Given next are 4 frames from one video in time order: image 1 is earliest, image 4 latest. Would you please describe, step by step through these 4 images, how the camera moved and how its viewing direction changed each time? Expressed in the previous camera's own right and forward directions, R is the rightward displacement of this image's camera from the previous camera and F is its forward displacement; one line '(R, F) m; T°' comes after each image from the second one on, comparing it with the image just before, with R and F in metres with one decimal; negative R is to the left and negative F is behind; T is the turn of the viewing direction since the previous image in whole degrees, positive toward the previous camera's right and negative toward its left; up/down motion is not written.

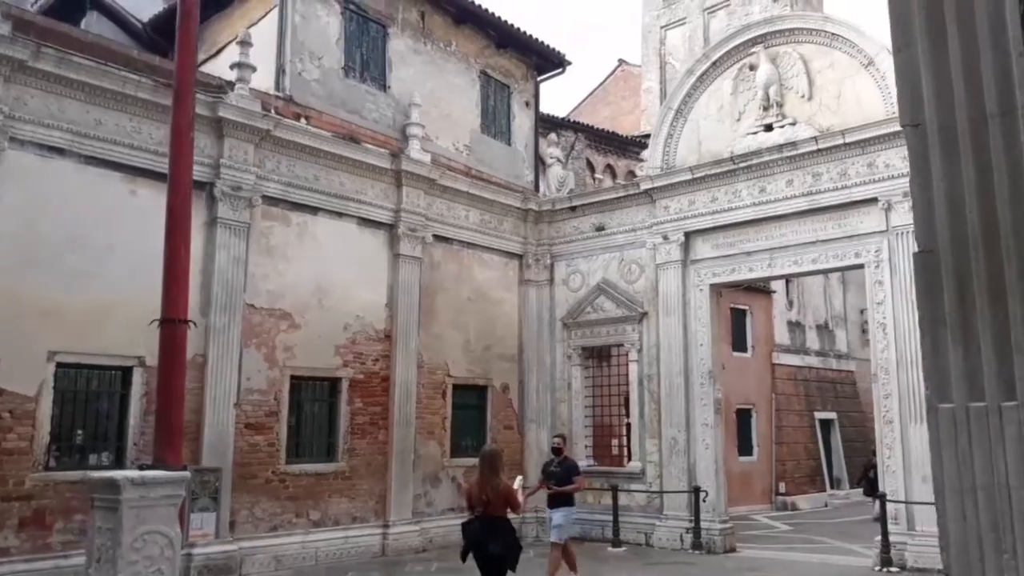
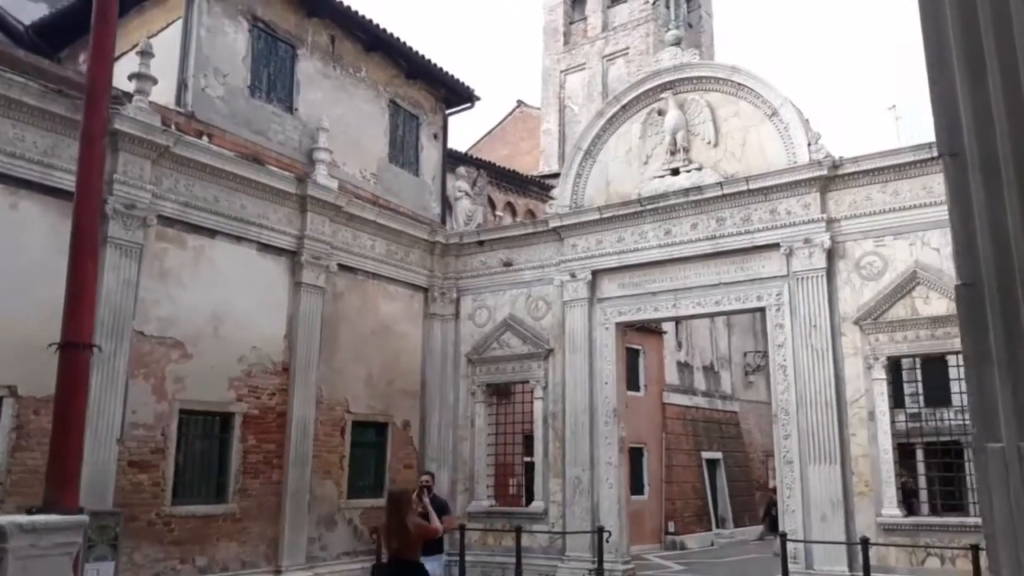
(-0.4, +0.3) m; +8°
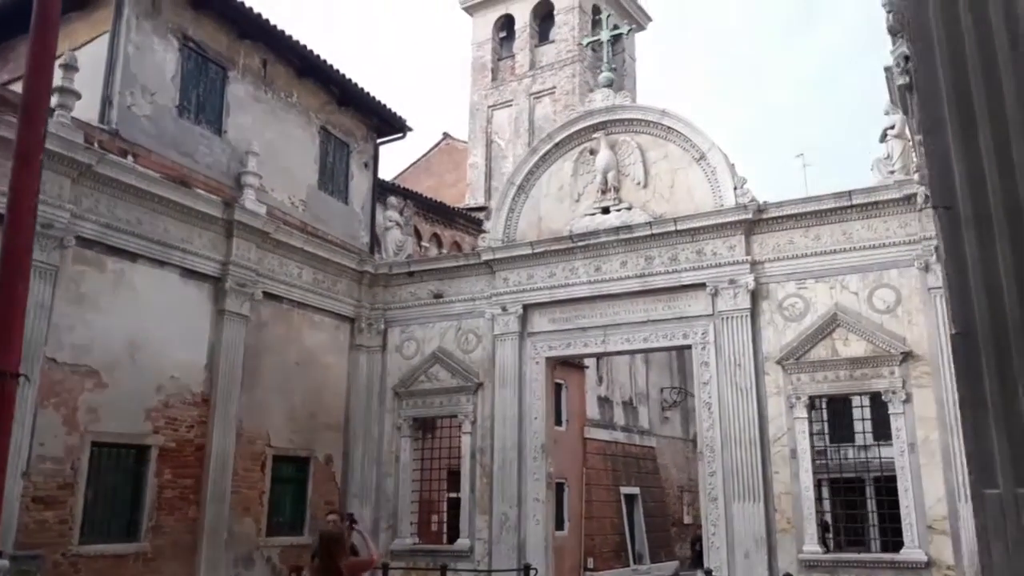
(-0.2, +0.1) m; +6°
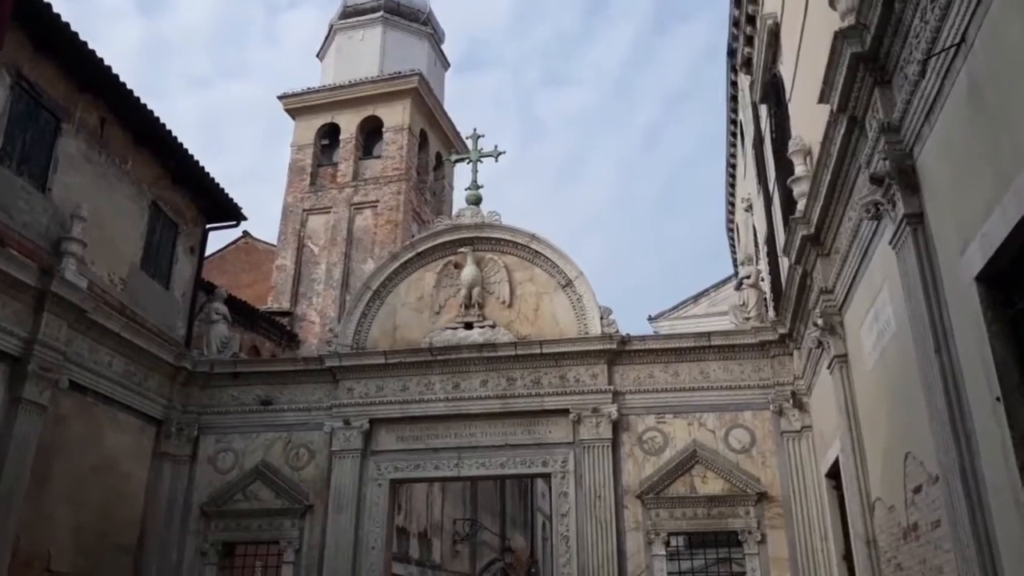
(-1.4, +0.8) m; +16°
